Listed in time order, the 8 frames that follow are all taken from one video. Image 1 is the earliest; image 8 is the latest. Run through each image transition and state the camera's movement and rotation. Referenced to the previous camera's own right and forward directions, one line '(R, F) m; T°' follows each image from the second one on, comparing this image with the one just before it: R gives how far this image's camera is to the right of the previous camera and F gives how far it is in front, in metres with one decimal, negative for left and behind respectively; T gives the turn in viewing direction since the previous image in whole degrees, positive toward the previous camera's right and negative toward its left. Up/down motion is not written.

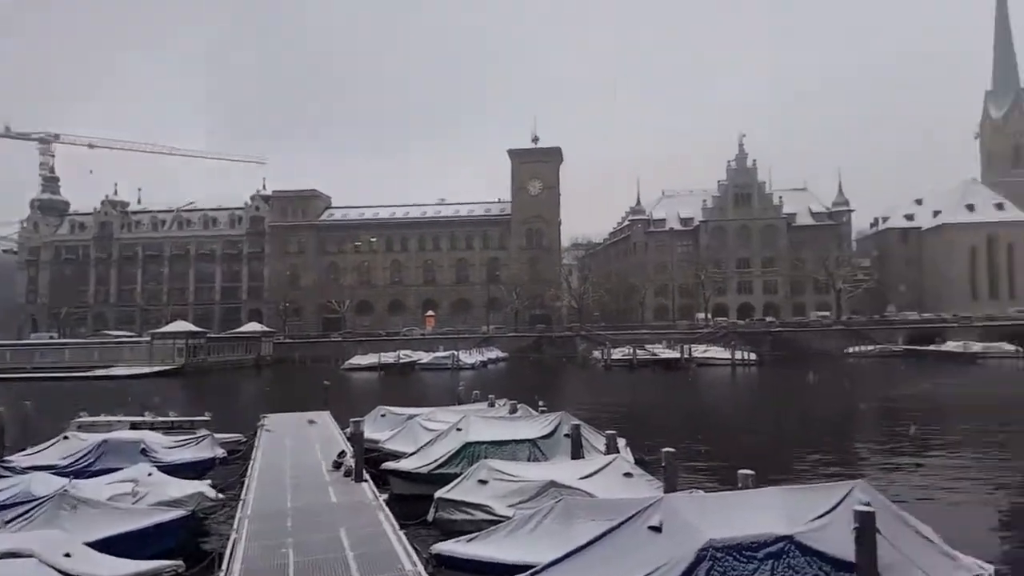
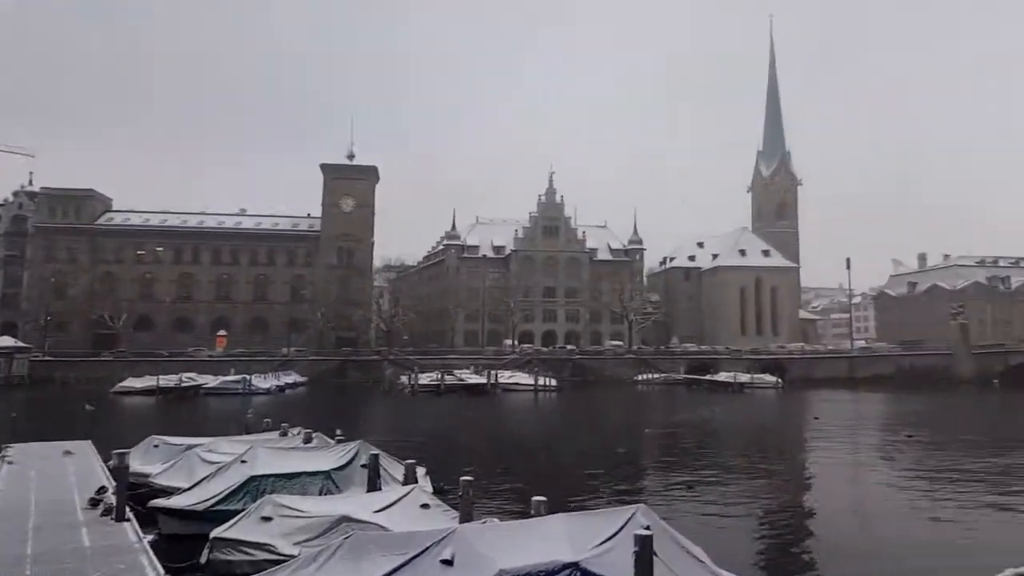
(+0.3, +0.5) m; +15°
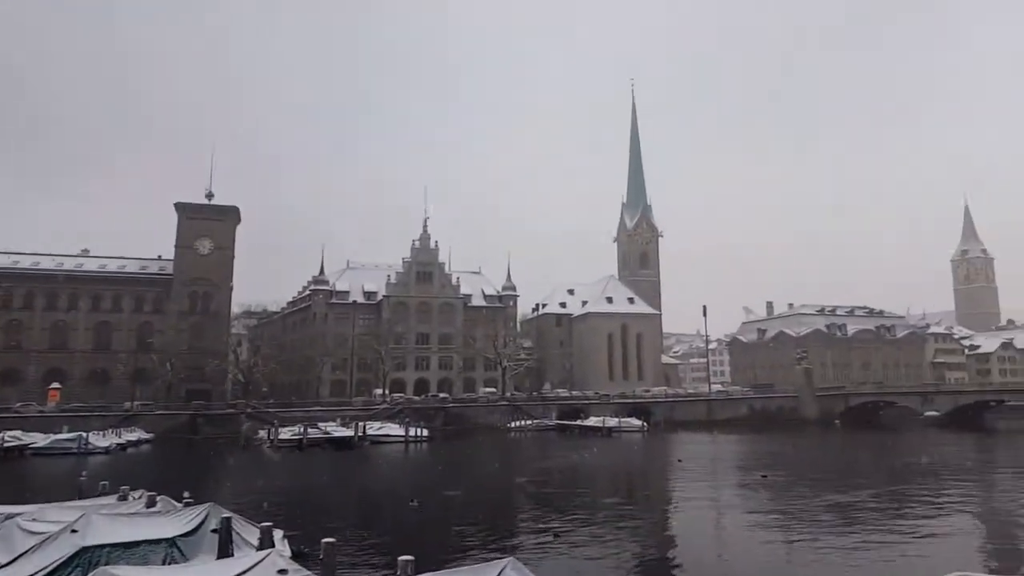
(+0.2, +0.5) m; +10°
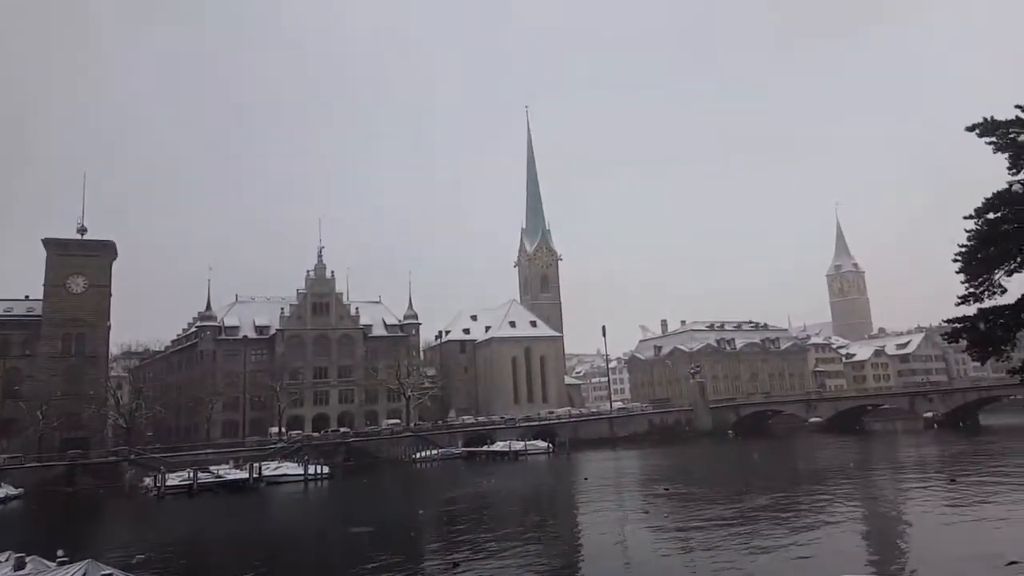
(+0.2, -0.1) m; +8°
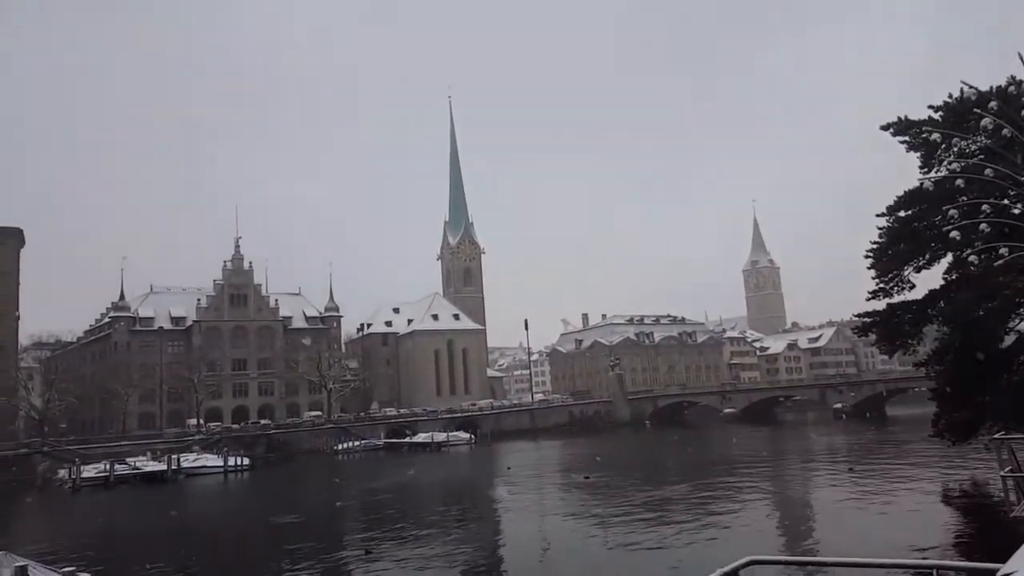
(0.0, -1.1) m; +6°
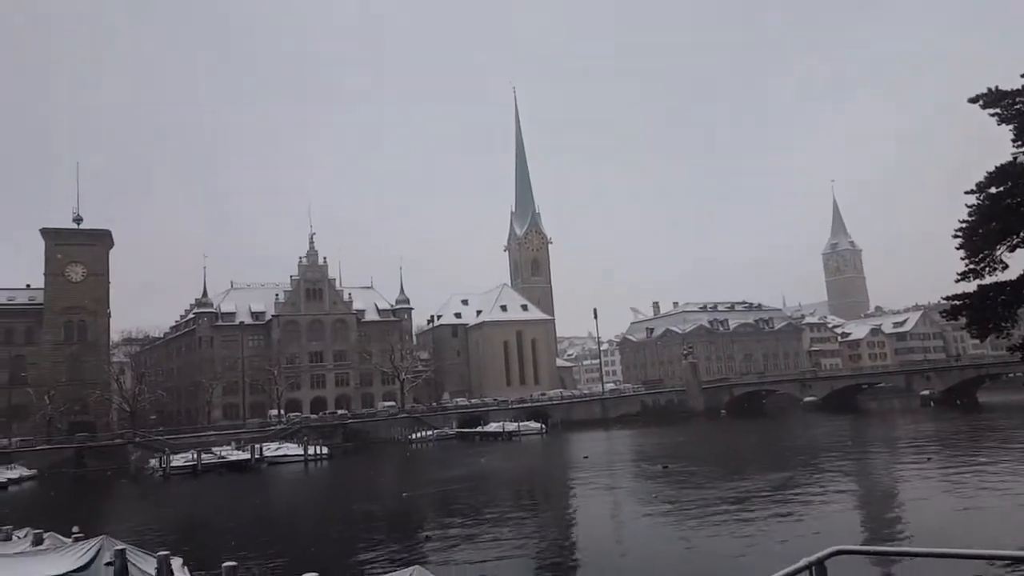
(0.0, +0.1) m; -5°
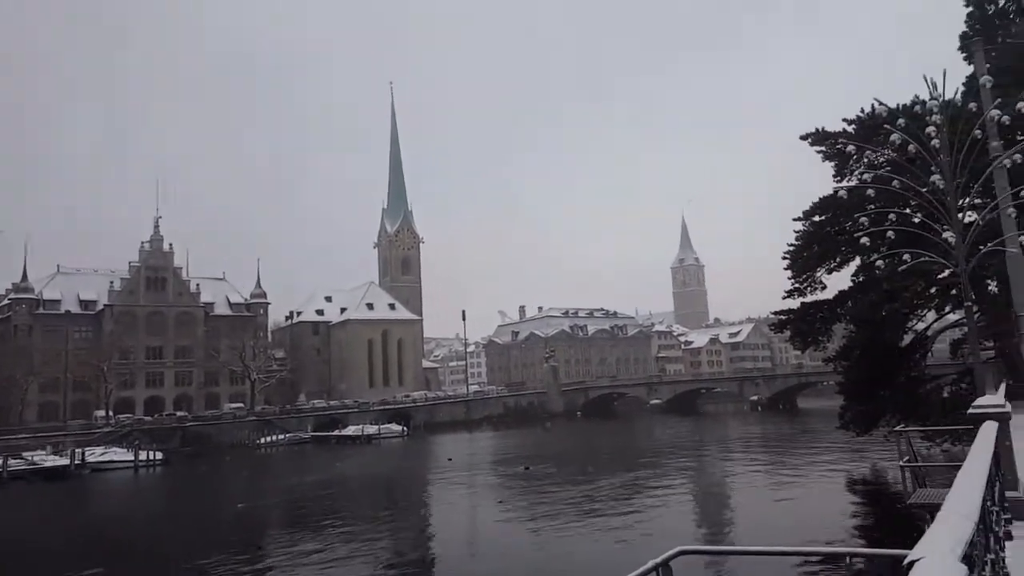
(+0.2, +0.9) m; +10°
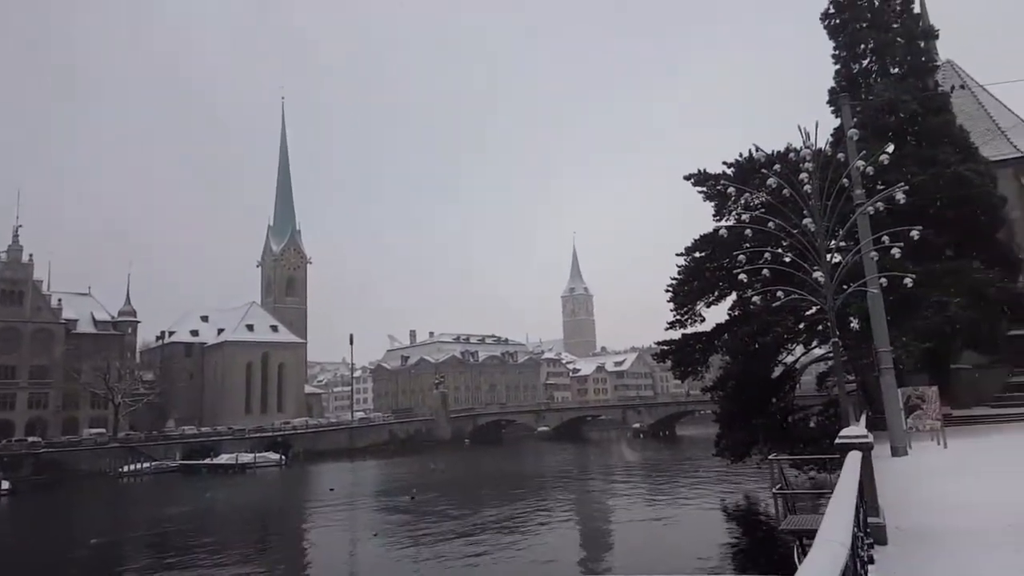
(0.0, +0.2) m; +8°
